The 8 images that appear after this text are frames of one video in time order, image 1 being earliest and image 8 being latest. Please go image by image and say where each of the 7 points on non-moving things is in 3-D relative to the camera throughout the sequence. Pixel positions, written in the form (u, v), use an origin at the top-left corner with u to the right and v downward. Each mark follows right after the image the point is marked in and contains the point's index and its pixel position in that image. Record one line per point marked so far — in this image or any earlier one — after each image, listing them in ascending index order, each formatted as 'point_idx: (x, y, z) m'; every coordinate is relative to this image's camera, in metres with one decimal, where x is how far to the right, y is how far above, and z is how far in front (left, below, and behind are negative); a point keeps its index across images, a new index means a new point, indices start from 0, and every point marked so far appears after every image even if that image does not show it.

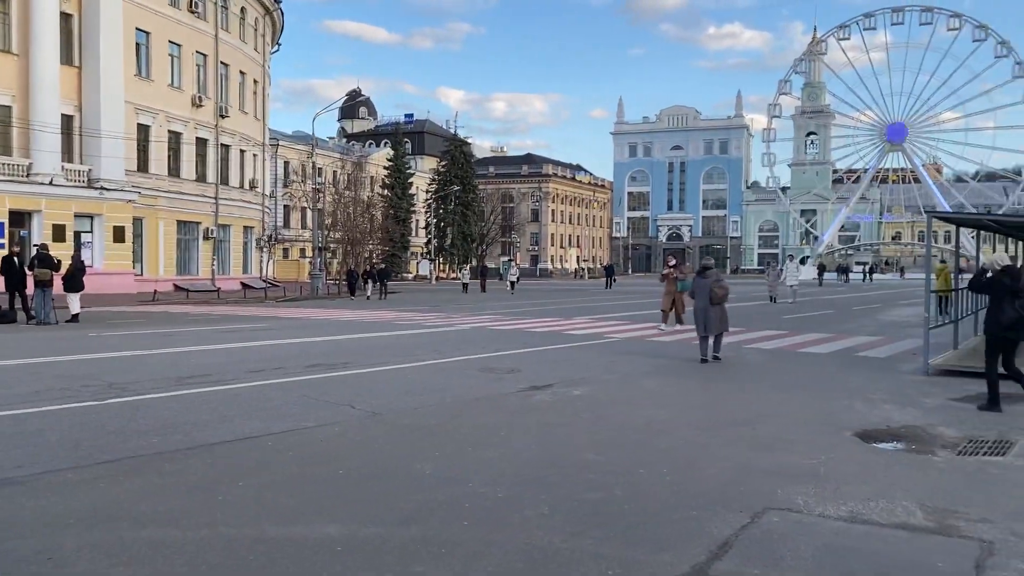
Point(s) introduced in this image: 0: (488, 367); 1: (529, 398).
0: (-0.4, -1.2, +12.7) m
1: (+0.2, -1.3, +10.1) m
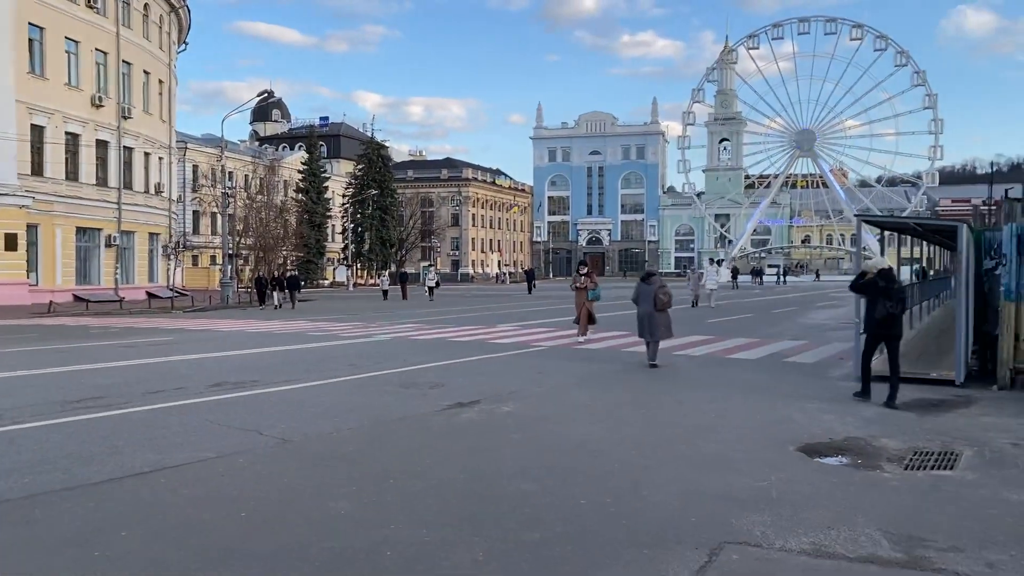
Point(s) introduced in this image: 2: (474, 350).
0: (-1.4, -1.3, +12.0) m
1: (-0.6, -1.4, +9.4) m
2: (-0.7, -1.2, +16.9) m
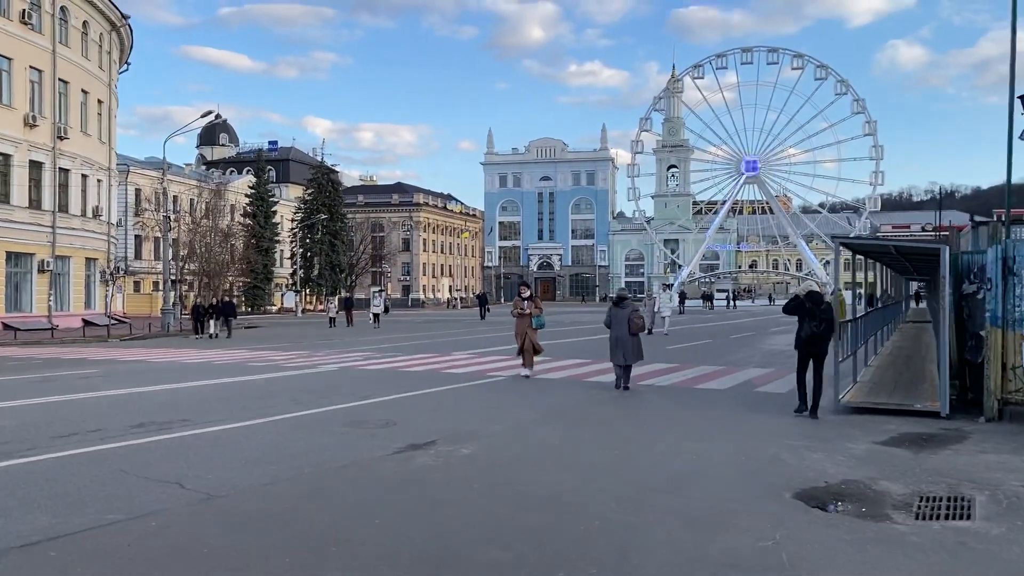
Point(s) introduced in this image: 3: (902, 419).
0: (-1.9, -1.7, +10.9) m
1: (-1.0, -1.7, +8.4) m
2: (-1.5, -1.7, +15.9) m
3: (+5.0, -1.7, +11.0) m
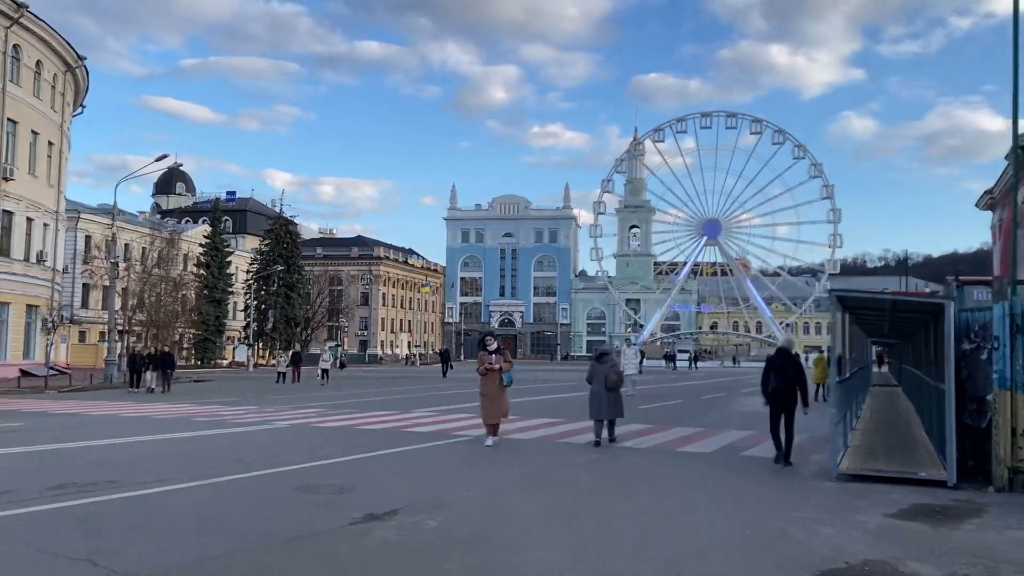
0: (-2.3, -2.2, +9.7) m
1: (-1.2, -2.1, +7.2) m
2: (-2.1, -2.6, +14.6) m
3: (+4.6, -2.3, +10.1) m
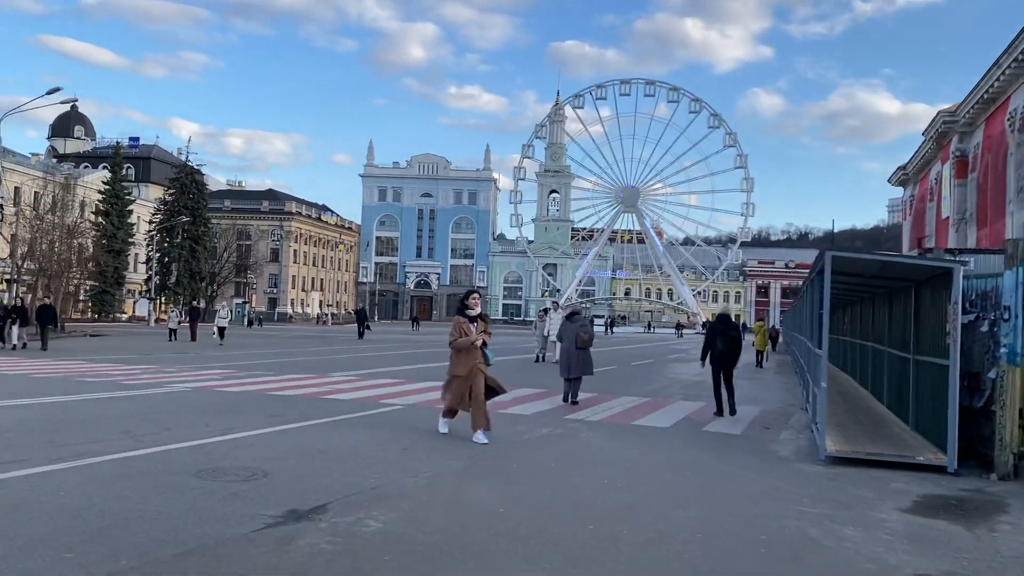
0: (-2.7, -1.6, +7.9) m
1: (-1.4, -1.7, +5.5) m
2: (-3.1, -1.8, +12.8) m
3: (+4.1, -1.9, +9.0) m
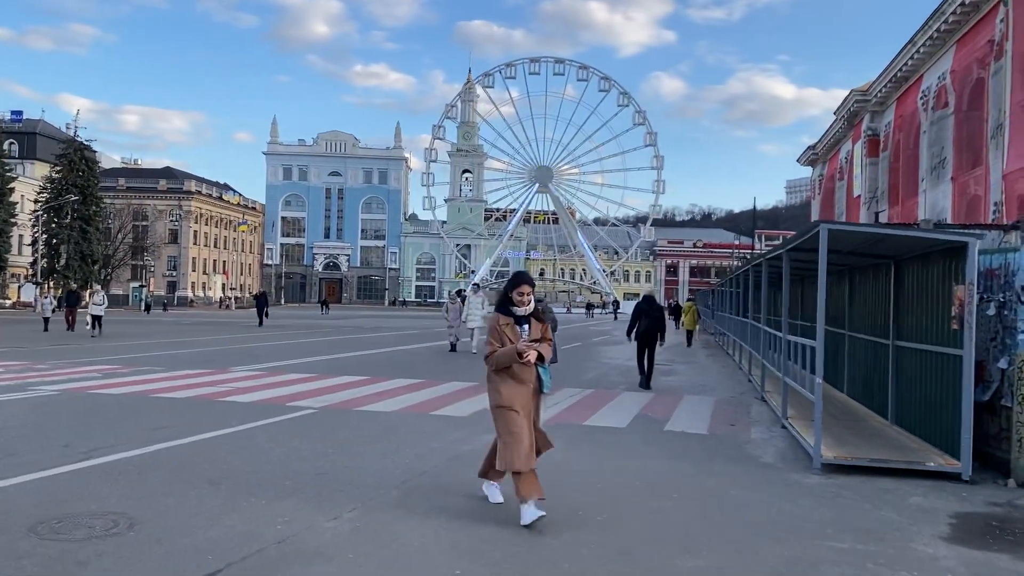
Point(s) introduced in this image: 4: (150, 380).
0: (-3.1, -1.5, +5.8) m
1: (-1.5, -1.6, +3.7) m
2: (-3.9, -1.6, +10.8) m
3: (+3.6, -1.7, +7.6) m
4: (-6.4, -1.6, +15.3) m
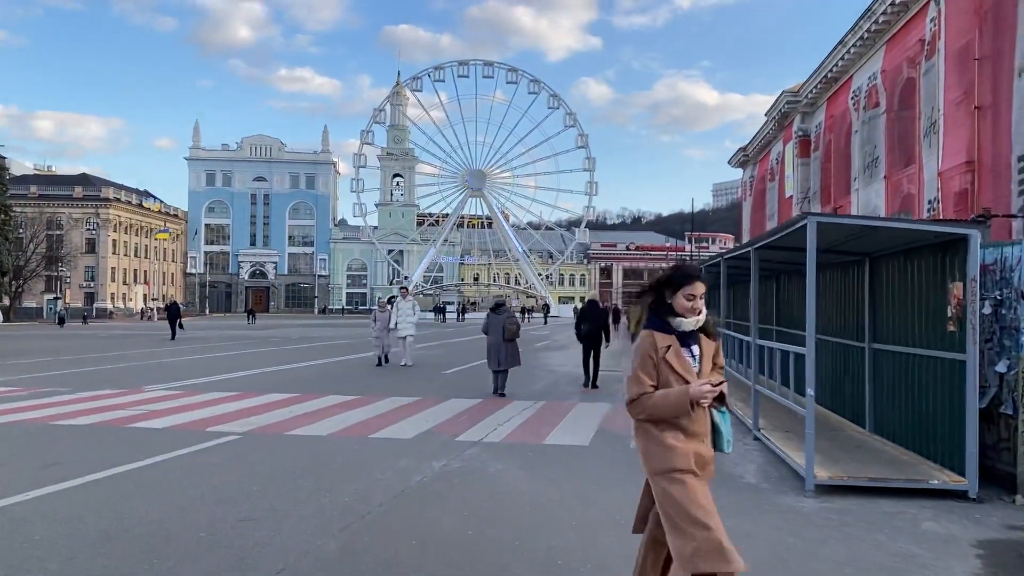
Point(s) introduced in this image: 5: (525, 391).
0: (-3.2, -1.6, +4.5) m
1: (-1.5, -1.6, +2.5) m
2: (-4.5, -1.7, +9.4) m
3: (+3.3, -1.7, +6.8) m
4: (-7.3, -1.8, +13.7) m
5: (+0.3, -1.9, +15.7) m
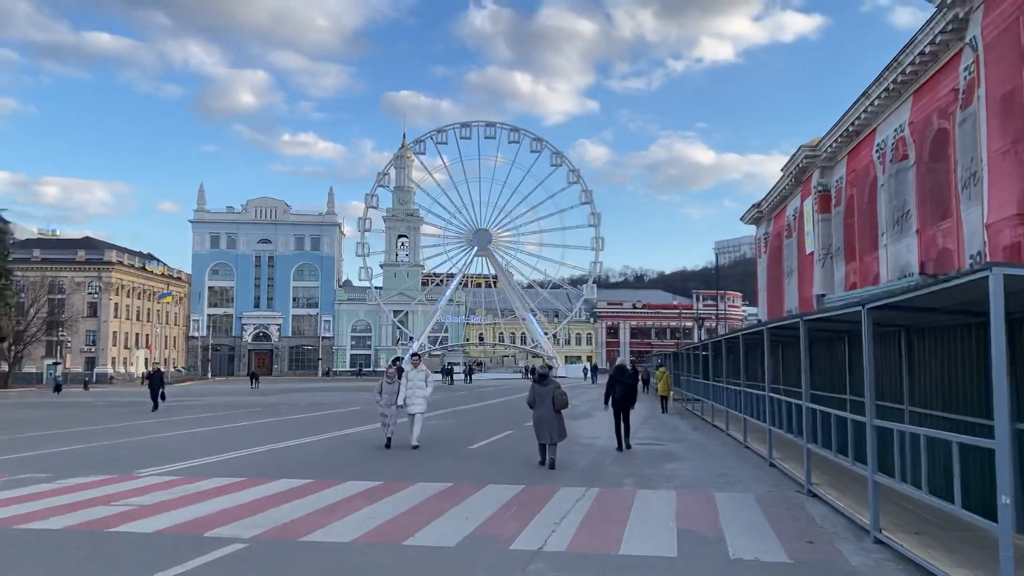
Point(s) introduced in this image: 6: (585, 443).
0: (-2.6, -1.9, +2.7) m
1: (-0.9, -1.8, +0.6) m
2: (-3.8, -2.4, +7.5) m
3: (+3.9, -2.2, +5.0) m
4: (-6.6, -2.8, +11.8) m
5: (+0.9, -2.9, +13.8) m
6: (+1.7, -3.4, +18.8) m
